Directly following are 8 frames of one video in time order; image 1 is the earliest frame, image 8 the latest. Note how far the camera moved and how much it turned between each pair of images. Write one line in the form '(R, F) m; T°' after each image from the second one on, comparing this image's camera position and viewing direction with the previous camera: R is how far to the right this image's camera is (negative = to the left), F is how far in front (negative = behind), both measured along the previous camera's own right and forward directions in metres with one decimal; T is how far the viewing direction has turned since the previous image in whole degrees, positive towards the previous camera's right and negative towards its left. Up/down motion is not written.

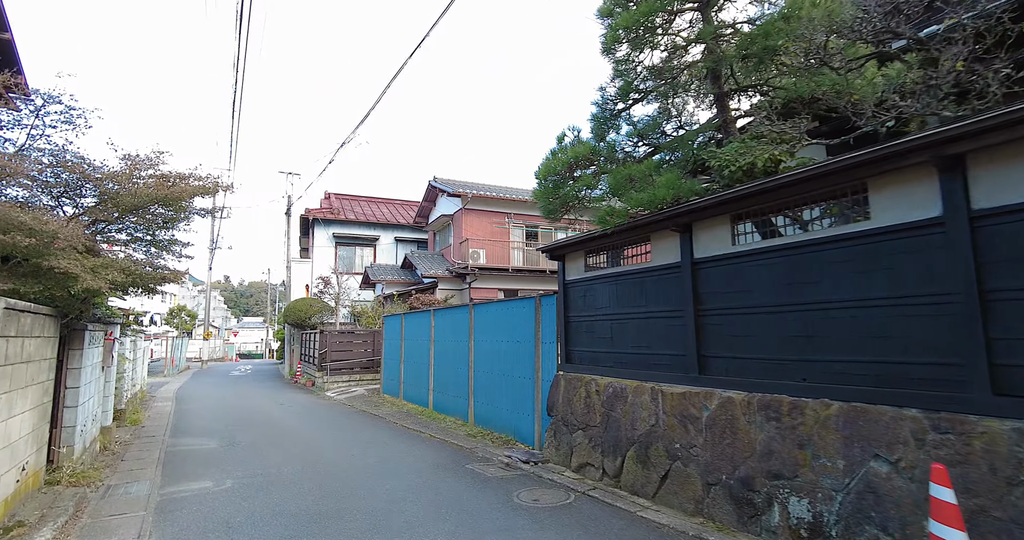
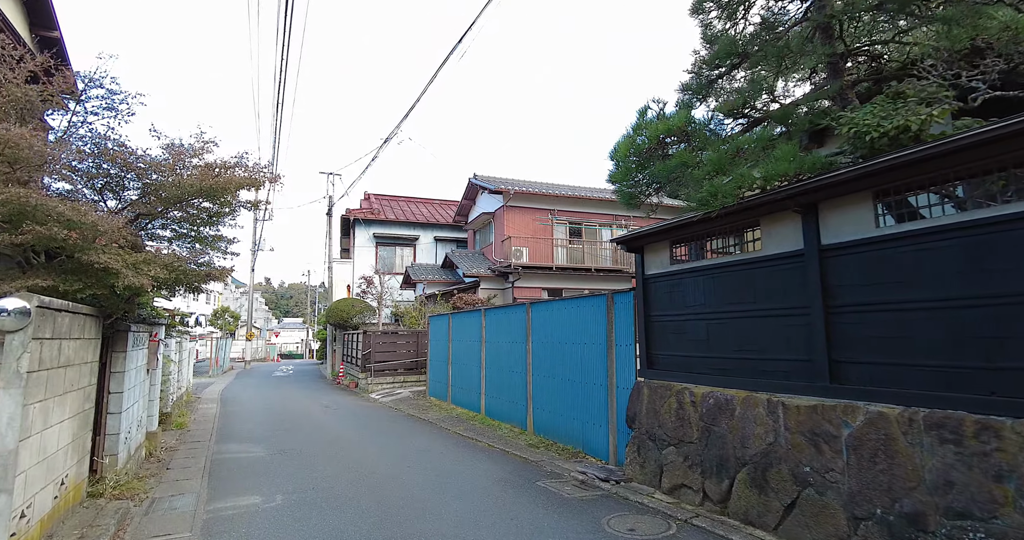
(-0.4, +0.6) m; -4°
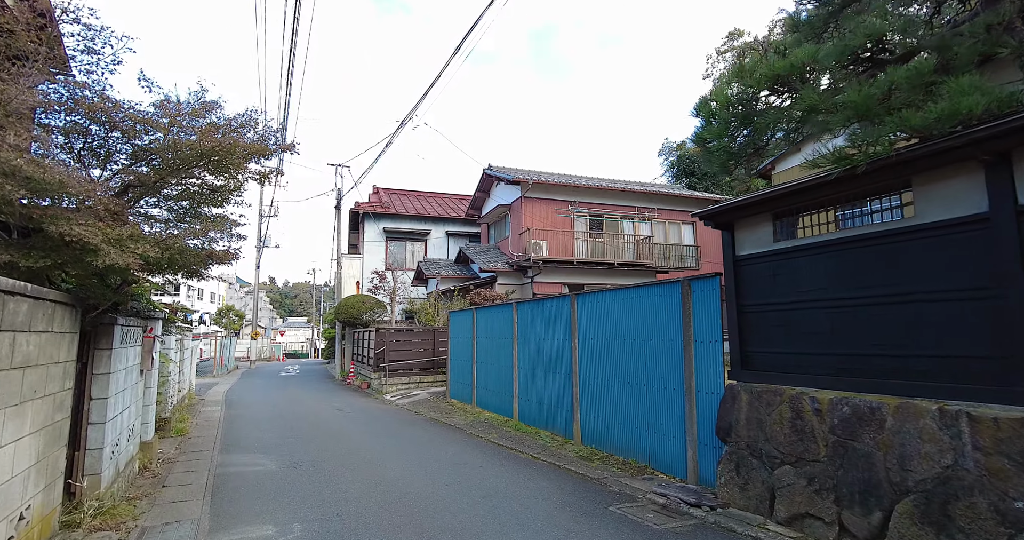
(-0.5, +0.9) m; 0°
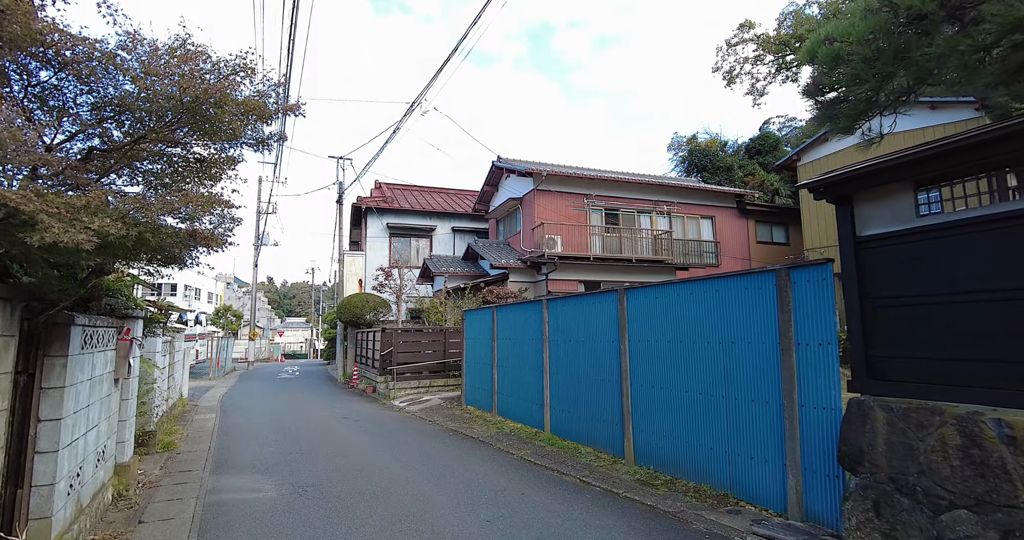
(-0.5, +1.0) m; 0°
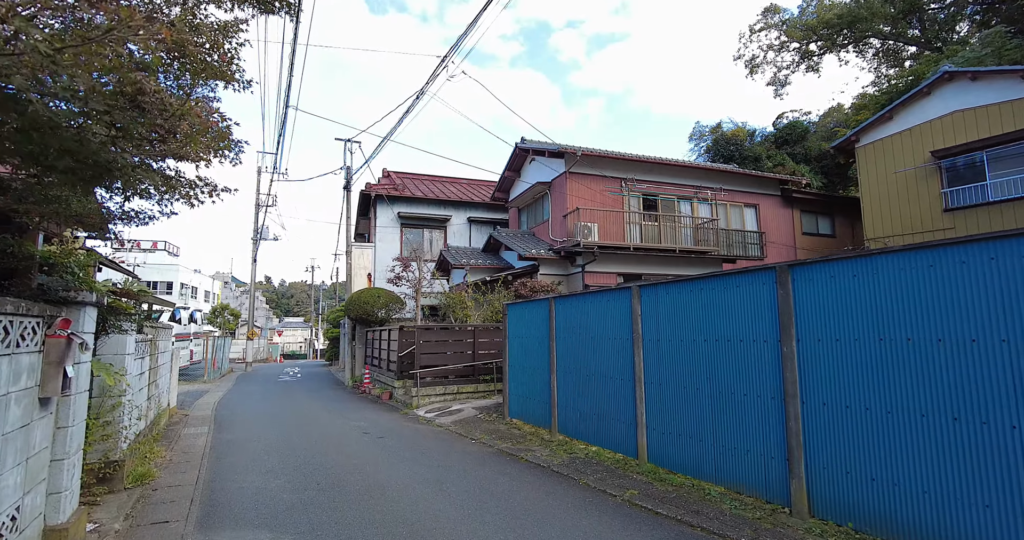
(-0.9, +1.8) m; 0°
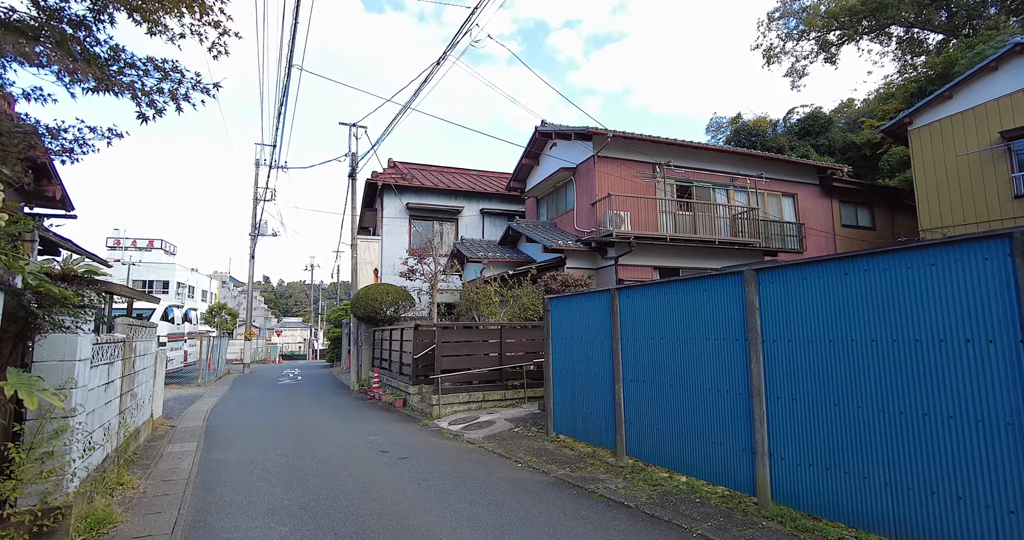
(-0.7, +1.4) m; 0°
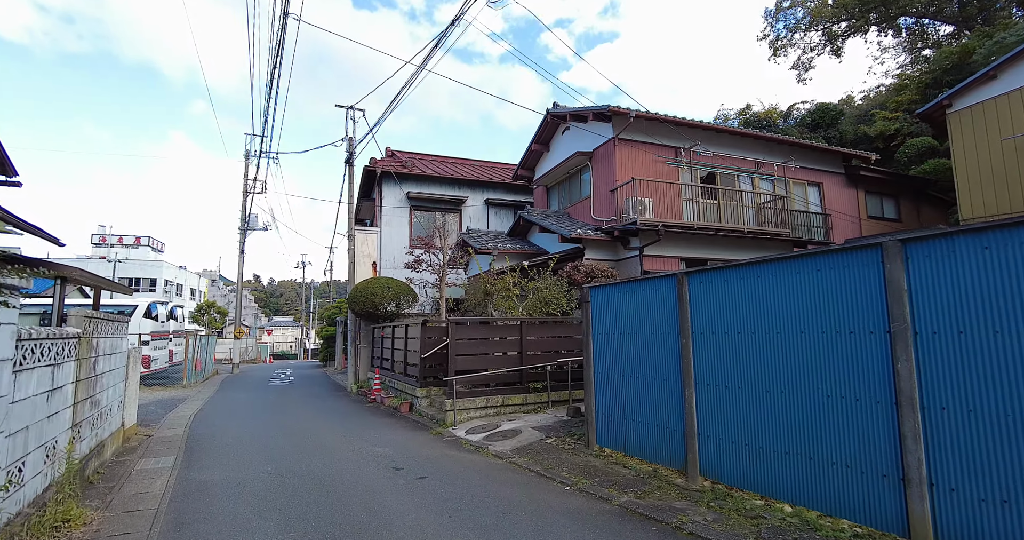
(-0.5, +1.1) m; +1°
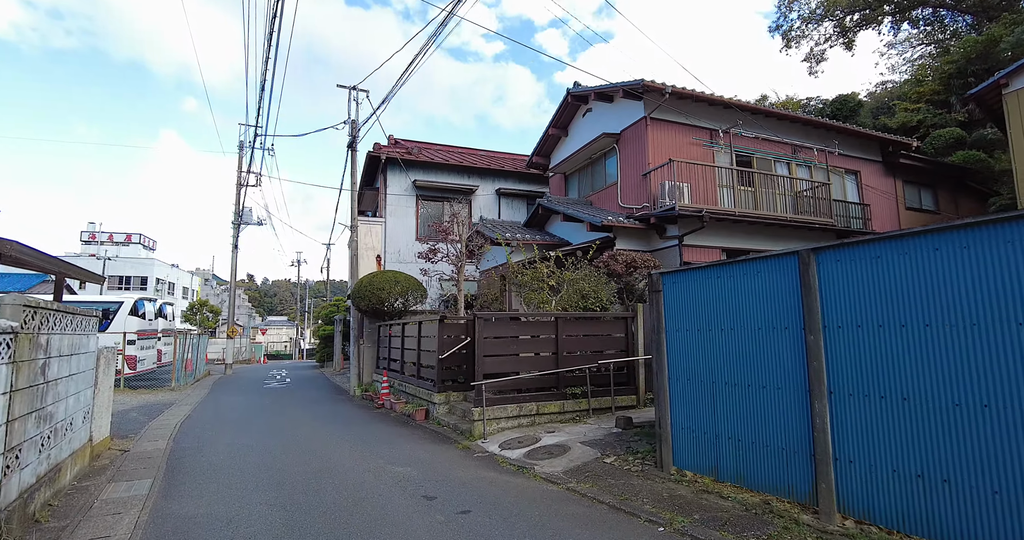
(-0.6, +1.2) m; +1°
